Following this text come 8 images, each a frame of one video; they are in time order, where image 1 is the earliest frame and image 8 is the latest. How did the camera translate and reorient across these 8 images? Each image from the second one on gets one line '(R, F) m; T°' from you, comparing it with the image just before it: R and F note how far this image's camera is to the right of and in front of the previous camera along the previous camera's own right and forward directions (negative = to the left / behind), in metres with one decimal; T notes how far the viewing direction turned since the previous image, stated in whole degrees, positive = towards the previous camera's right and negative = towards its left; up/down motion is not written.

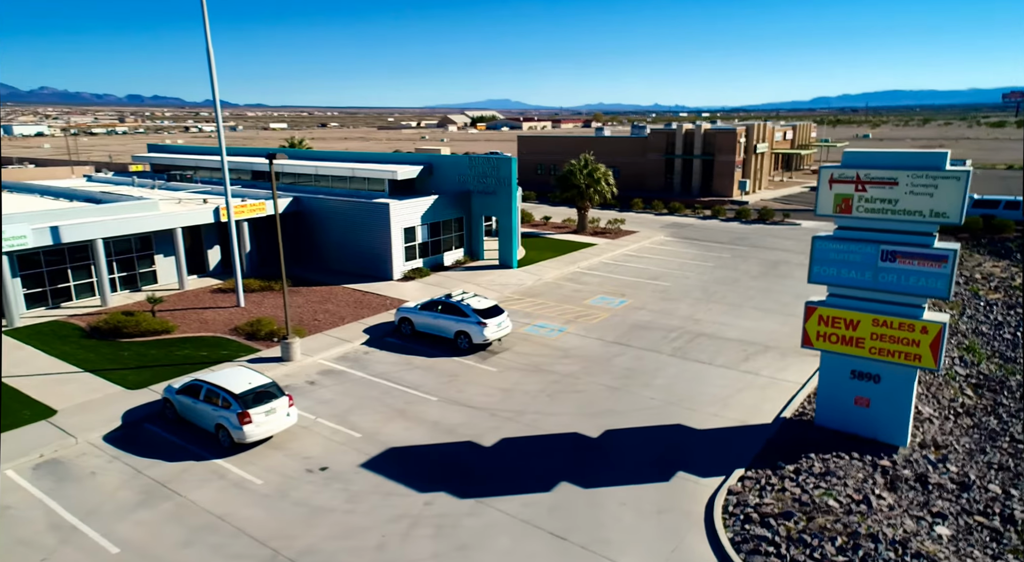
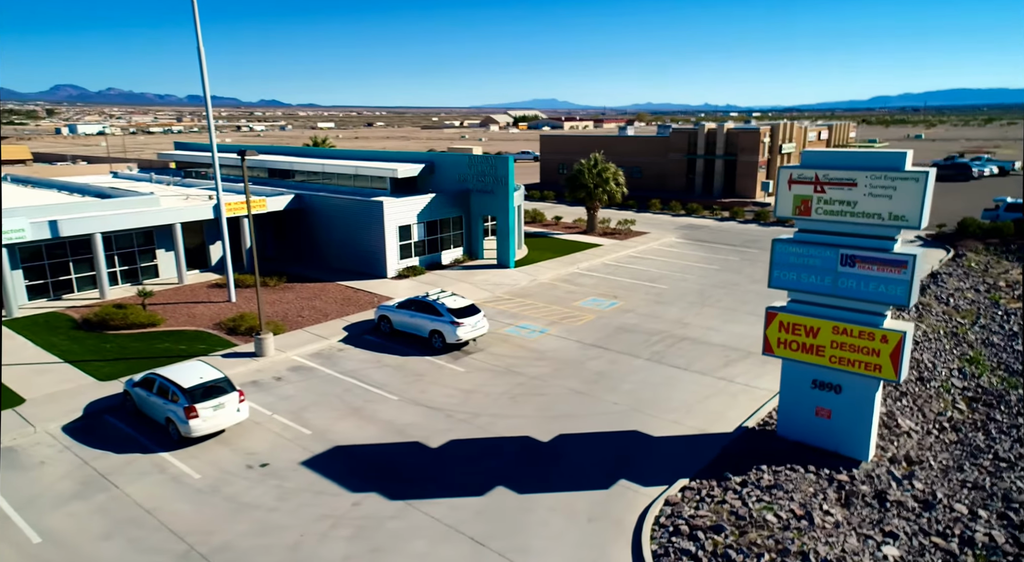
(+2.1, +0.3) m; -3°
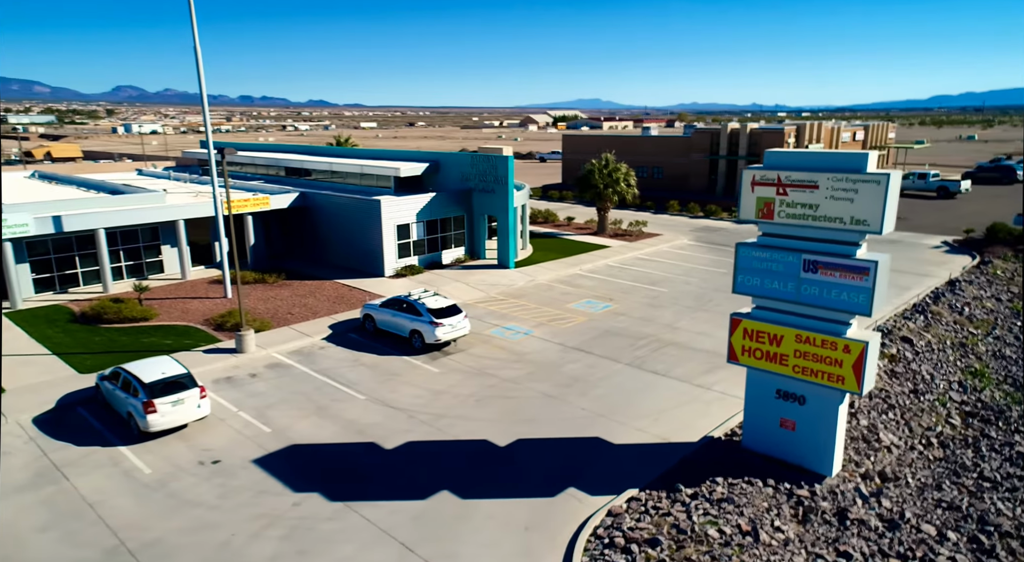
(+1.8, +0.3) m; -3°
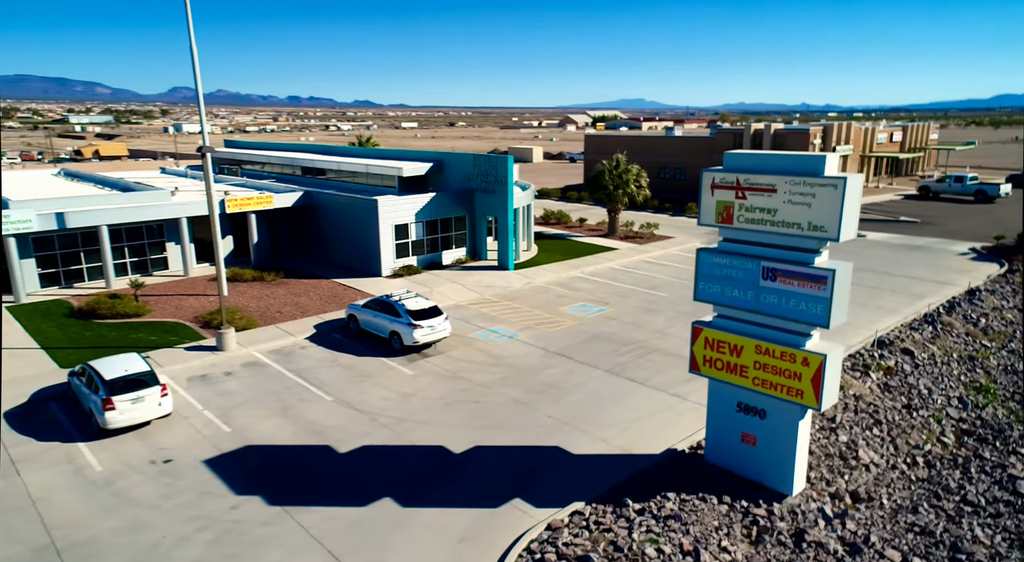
(+1.8, +0.4) m; -3°
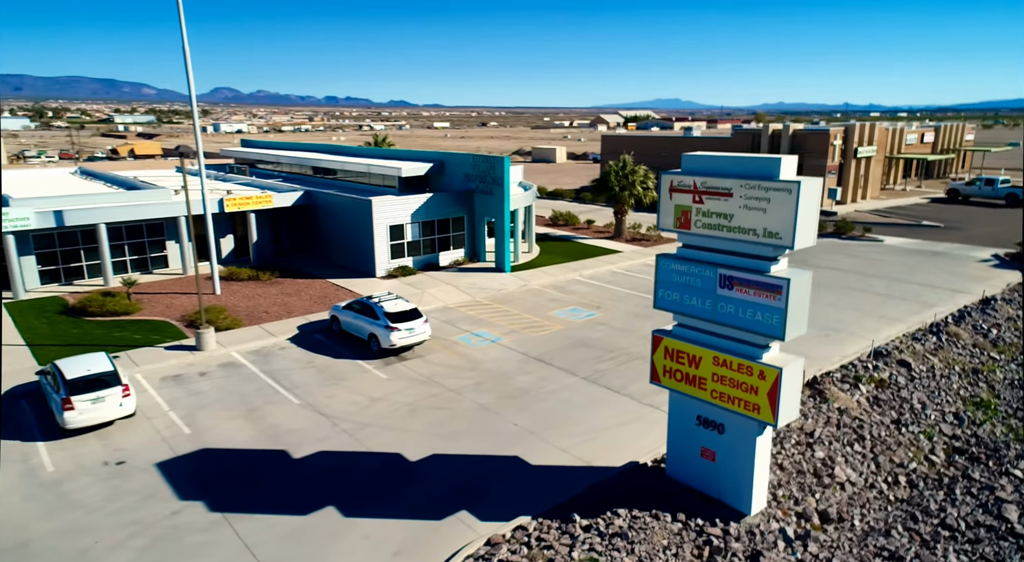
(+1.6, +0.5) m; -3°
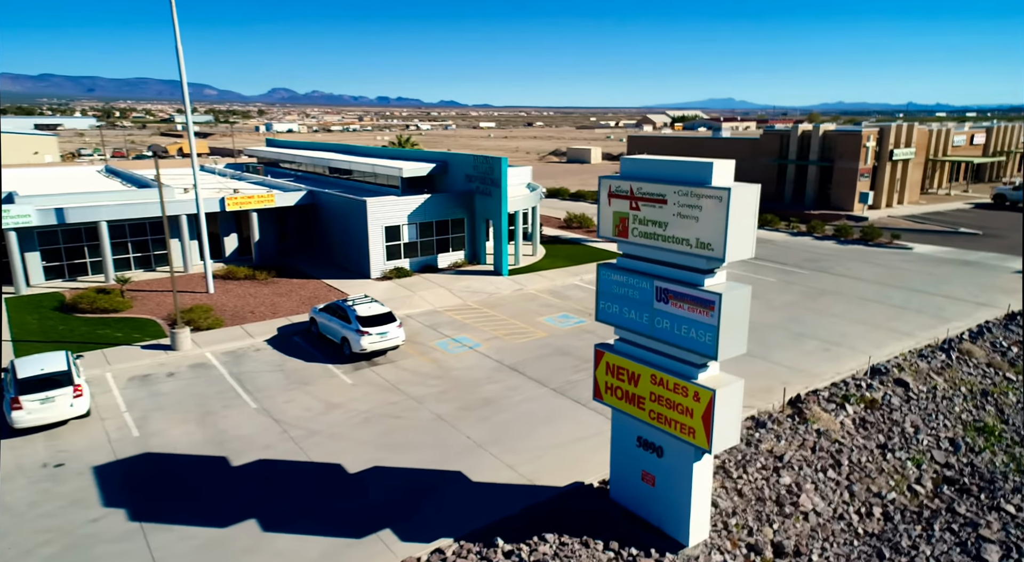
(+2.1, +0.8) m; -4°
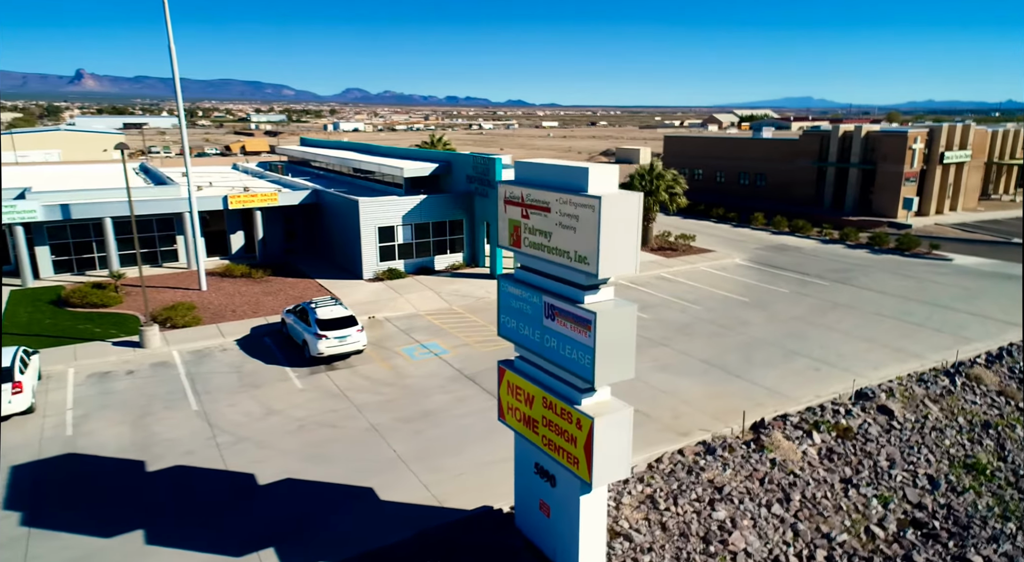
(+2.9, +0.9) m; -5°
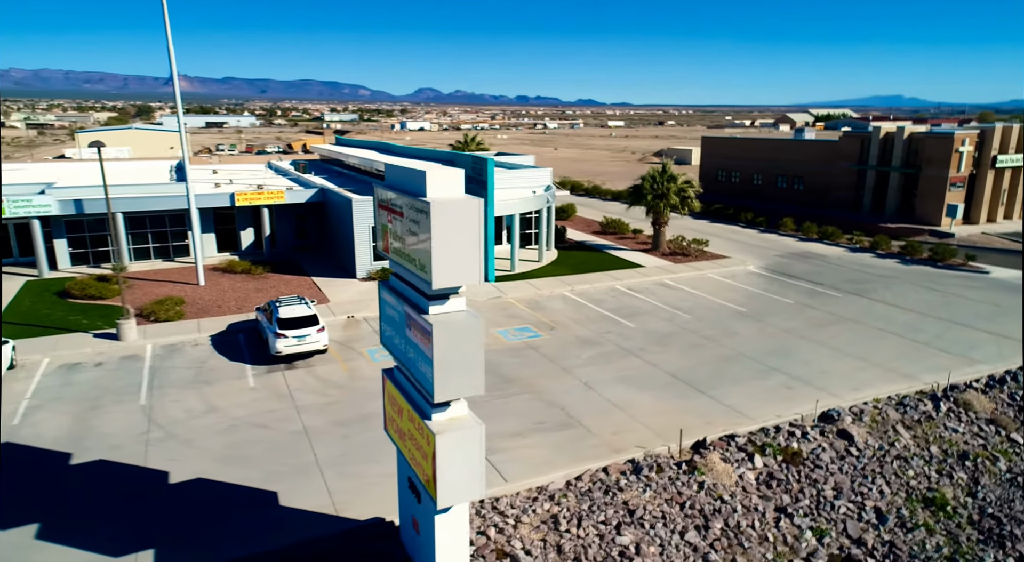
(+3.0, +0.6) m; -5°
